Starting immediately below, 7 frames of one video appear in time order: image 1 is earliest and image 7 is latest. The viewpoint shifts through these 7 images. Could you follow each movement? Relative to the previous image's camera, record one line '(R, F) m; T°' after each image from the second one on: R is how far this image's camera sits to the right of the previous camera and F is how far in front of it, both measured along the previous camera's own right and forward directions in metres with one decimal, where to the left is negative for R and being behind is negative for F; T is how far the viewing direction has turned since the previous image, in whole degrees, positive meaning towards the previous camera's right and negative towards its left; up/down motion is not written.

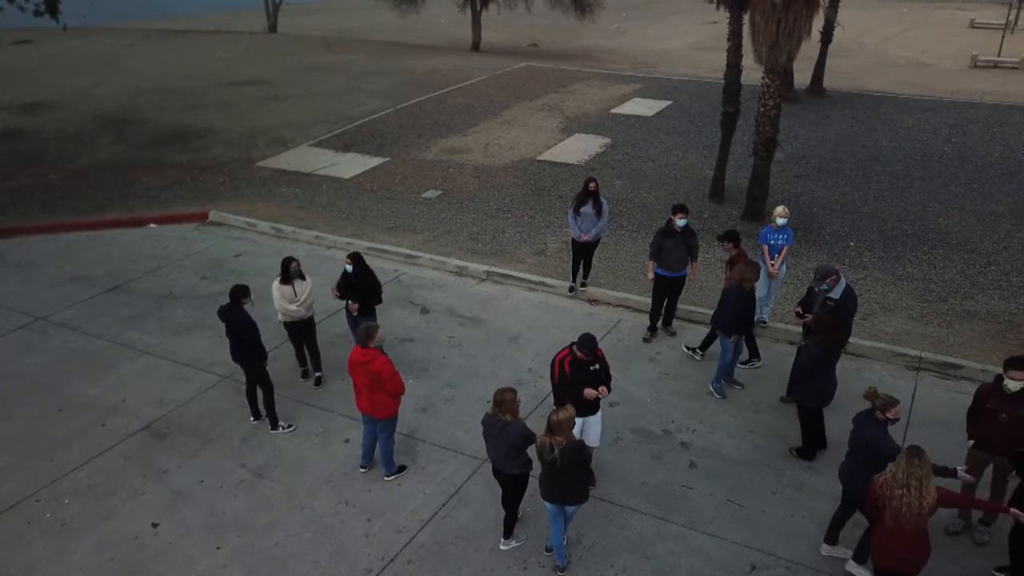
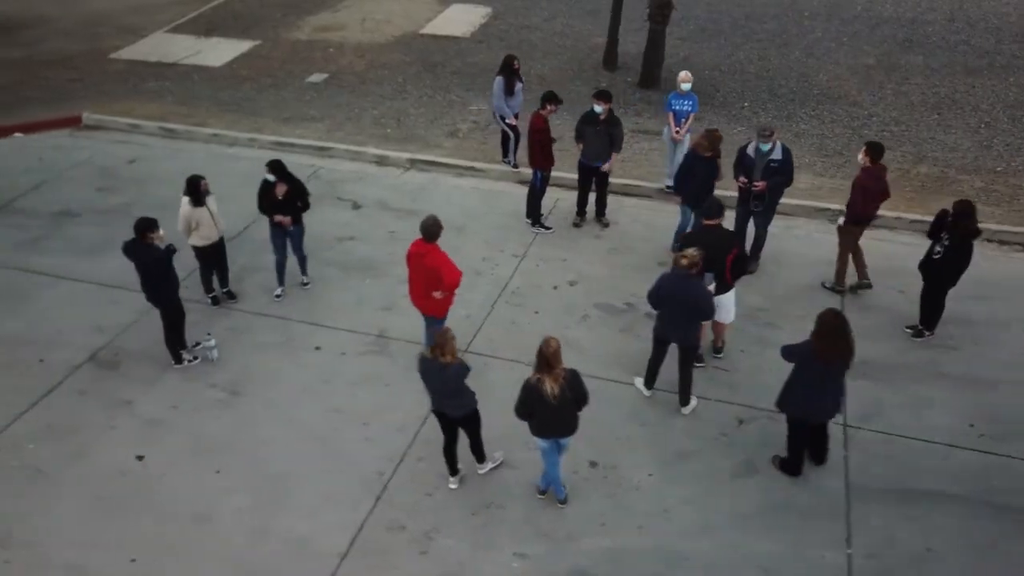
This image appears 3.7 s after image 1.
(-1.0, 0.0) m; +1°
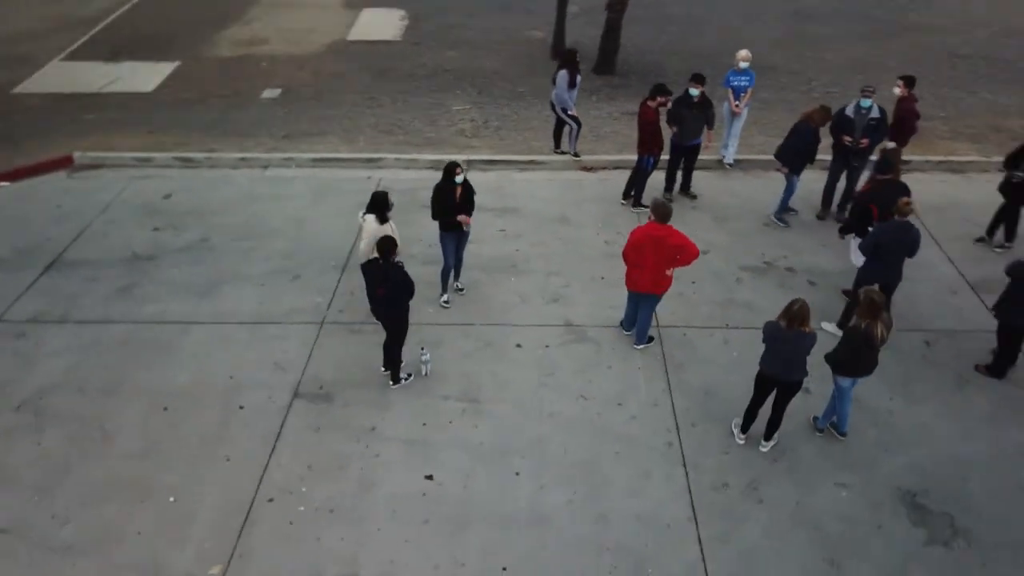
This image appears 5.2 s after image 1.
(-3.2, +0.1) m; +12°
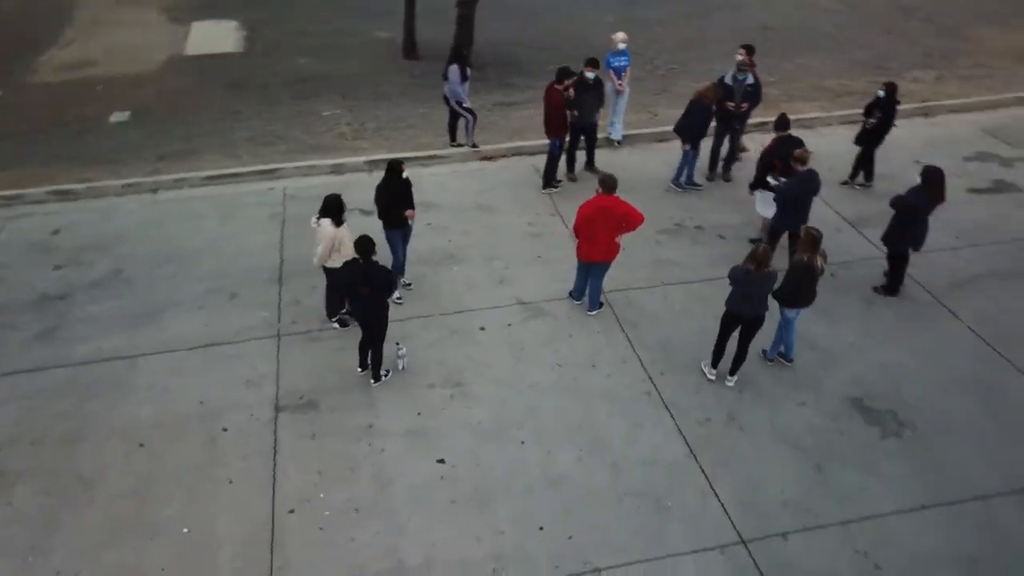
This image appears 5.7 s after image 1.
(-1.1, -0.2) m; +12°
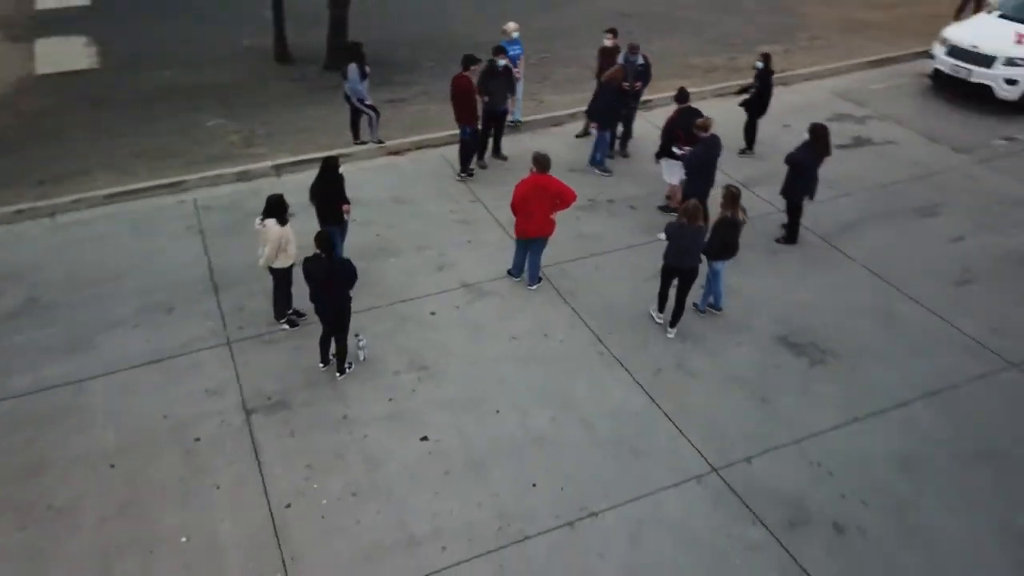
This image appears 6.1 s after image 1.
(-0.7, -0.2) m; +10°
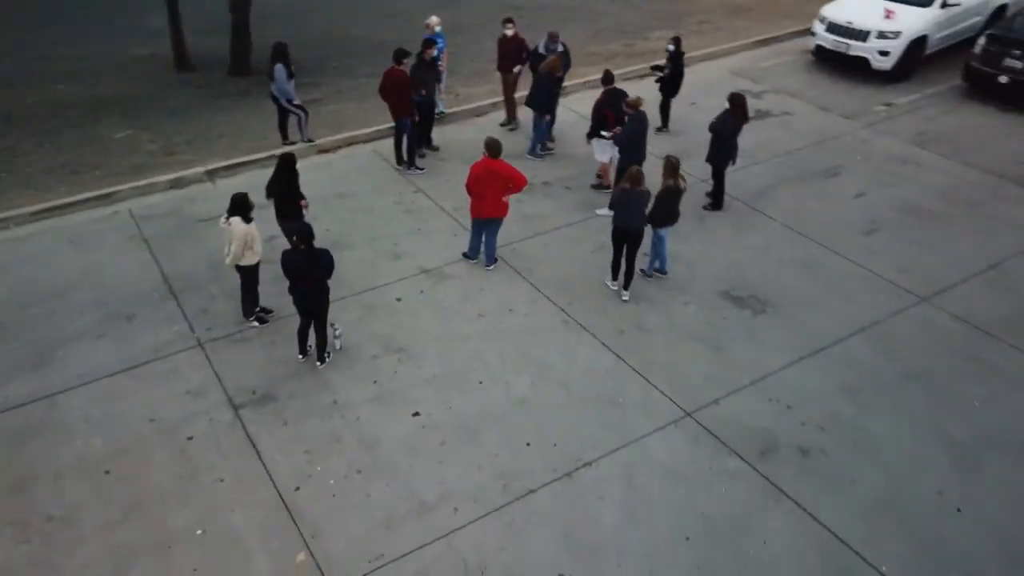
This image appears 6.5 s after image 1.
(-0.6, -0.3) m; +7°
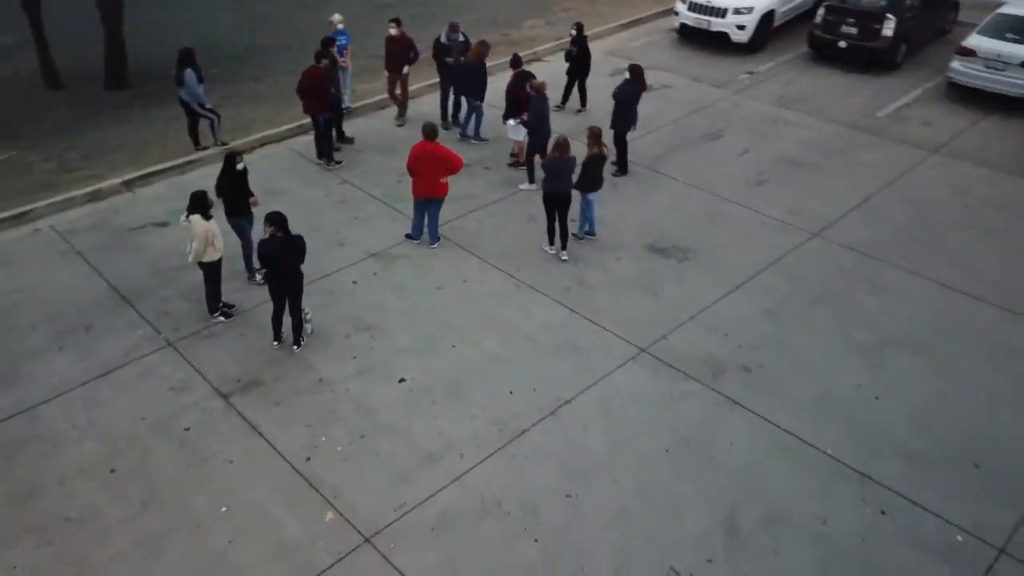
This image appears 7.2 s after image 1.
(-0.8, -0.5) m; +9°
